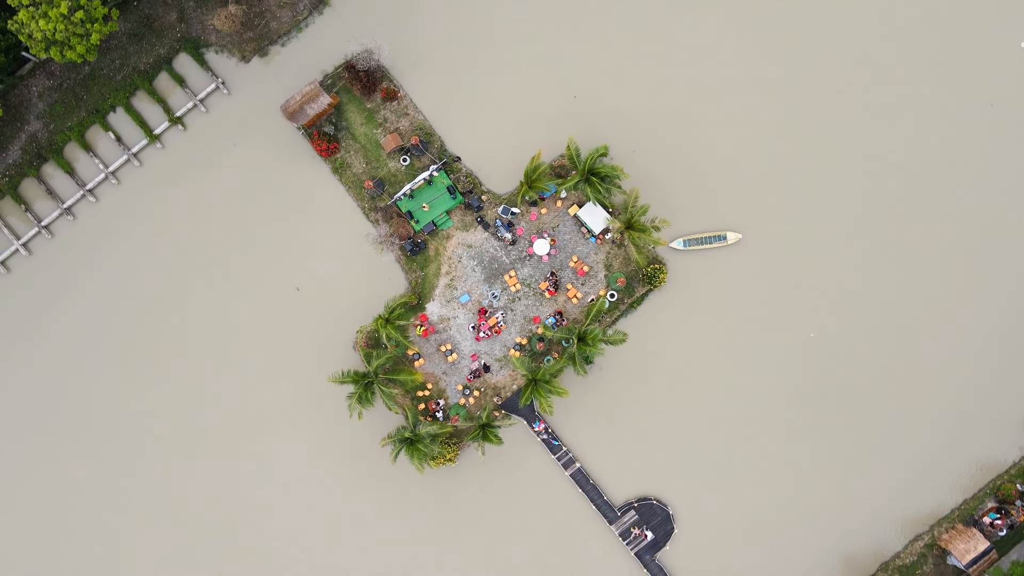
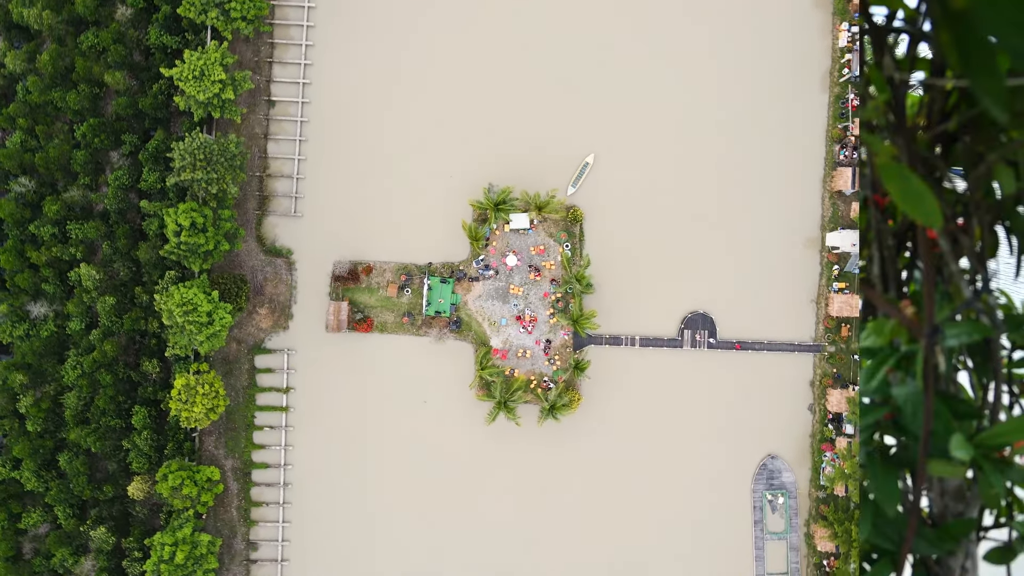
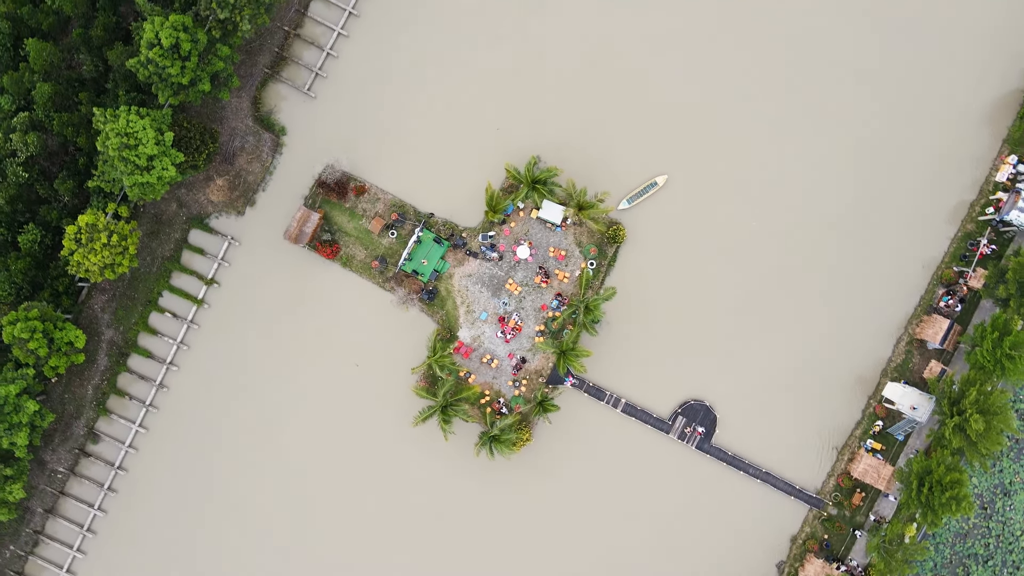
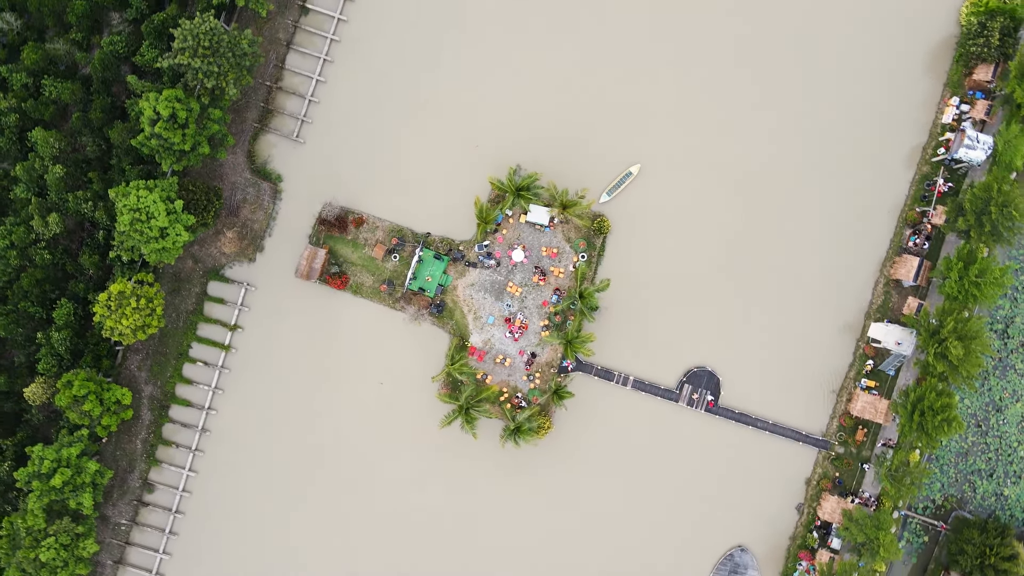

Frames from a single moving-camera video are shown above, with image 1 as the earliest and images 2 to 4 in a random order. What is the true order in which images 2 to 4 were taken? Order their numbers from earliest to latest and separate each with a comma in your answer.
3, 4, 2
